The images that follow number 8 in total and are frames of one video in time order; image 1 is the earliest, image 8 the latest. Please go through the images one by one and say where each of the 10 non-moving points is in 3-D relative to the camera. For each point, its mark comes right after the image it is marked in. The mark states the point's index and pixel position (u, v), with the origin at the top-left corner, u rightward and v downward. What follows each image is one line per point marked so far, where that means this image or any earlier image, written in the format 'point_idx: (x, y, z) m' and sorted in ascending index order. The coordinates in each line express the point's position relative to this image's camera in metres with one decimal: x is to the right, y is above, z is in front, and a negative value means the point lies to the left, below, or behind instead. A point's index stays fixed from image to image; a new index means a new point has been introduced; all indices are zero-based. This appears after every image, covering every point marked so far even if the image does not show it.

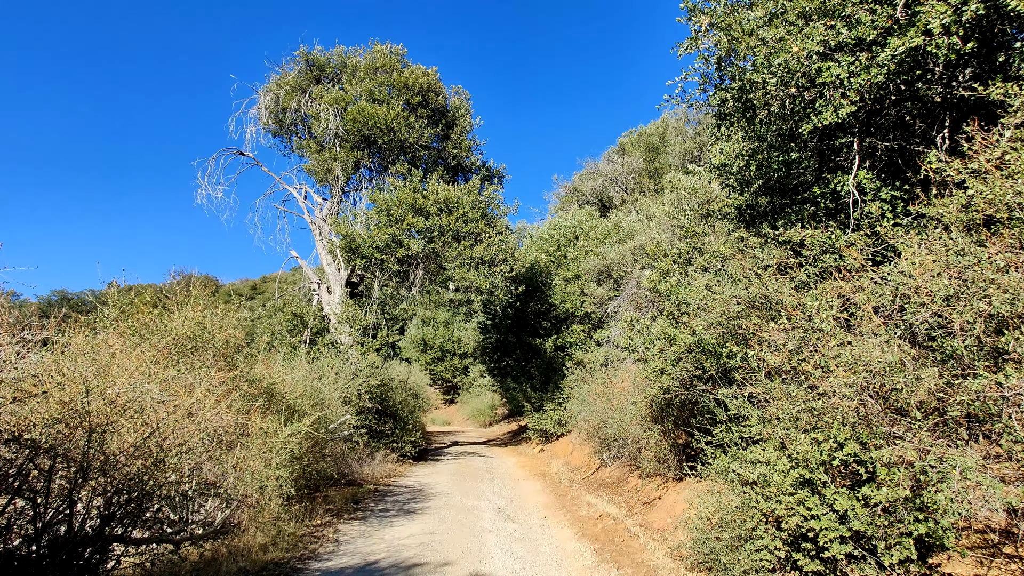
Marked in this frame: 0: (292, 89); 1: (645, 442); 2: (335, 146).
0: (-6.9, +6.2, +18.8) m
1: (+2.5, -2.8, +10.9) m
2: (-5.2, +4.2, +17.7) m
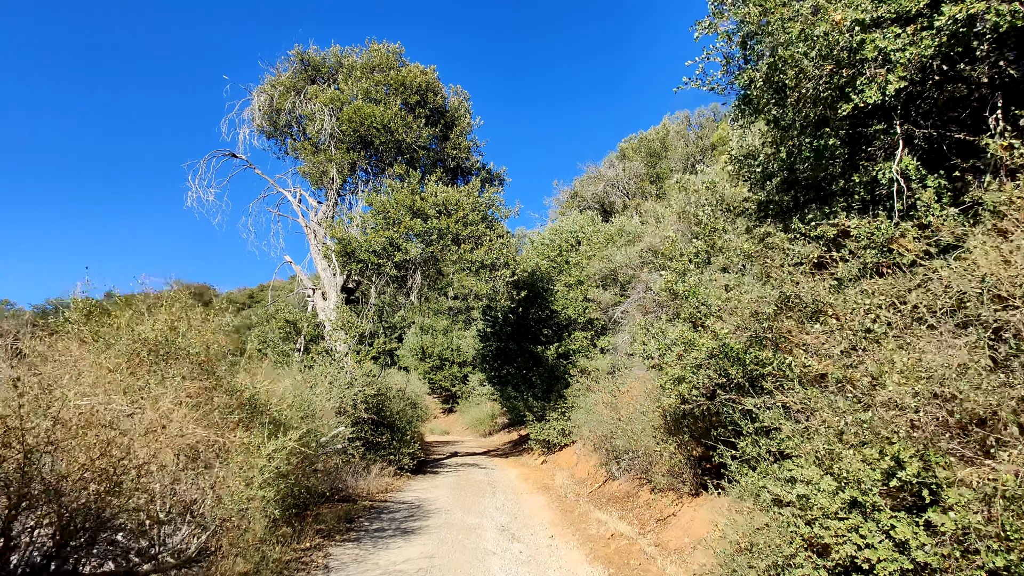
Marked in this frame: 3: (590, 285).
0: (-6.8, +6.0, +18.2) m
1: (+2.5, -2.9, +10.2) m
2: (-5.2, +4.0, +17.2) m
3: (+2.5, +0.1, +19.4) m
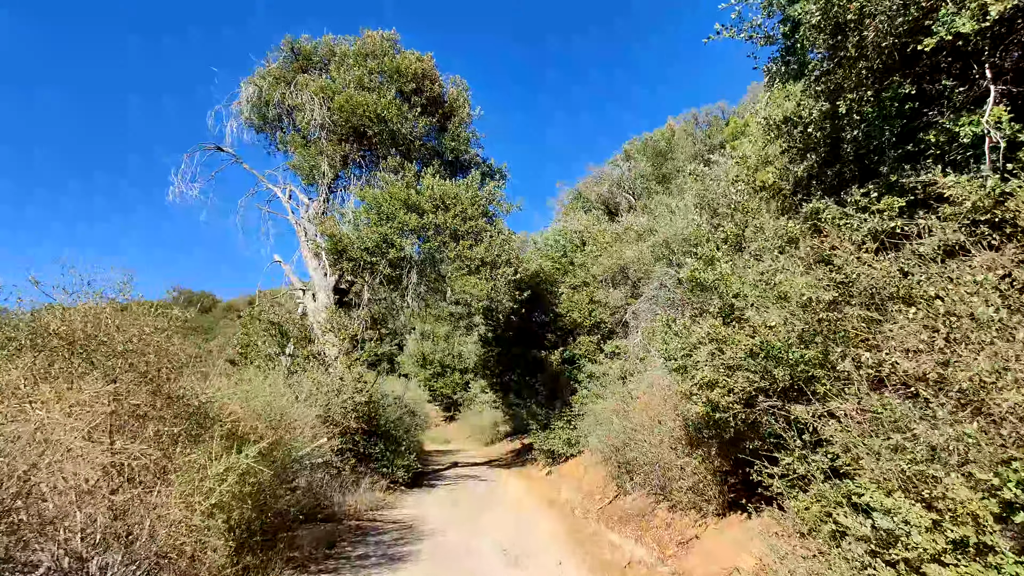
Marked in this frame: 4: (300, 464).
0: (-6.8, +6.0, +17.3) m
1: (+2.6, -2.8, +9.1) m
2: (-5.1, +4.0, +16.2) m
3: (+2.6, +0.1, +18.3) m
4: (-3.2, -2.6, +8.8) m
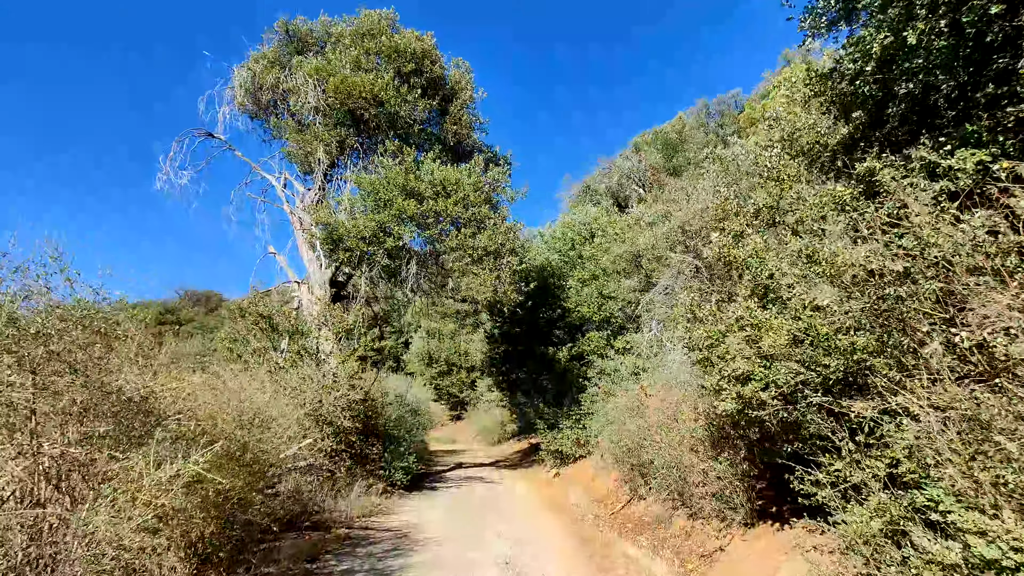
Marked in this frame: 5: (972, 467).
0: (-6.6, +6.2, +16.5) m
1: (+2.6, -2.6, +8.2) m
2: (-5.0, +4.2, +15.4) m
3: (+2.8, +0.3, +17.4) m
4: (-3.1, -2.4, +8.0) m
5: (+2.7, -1.0, +3.6) m
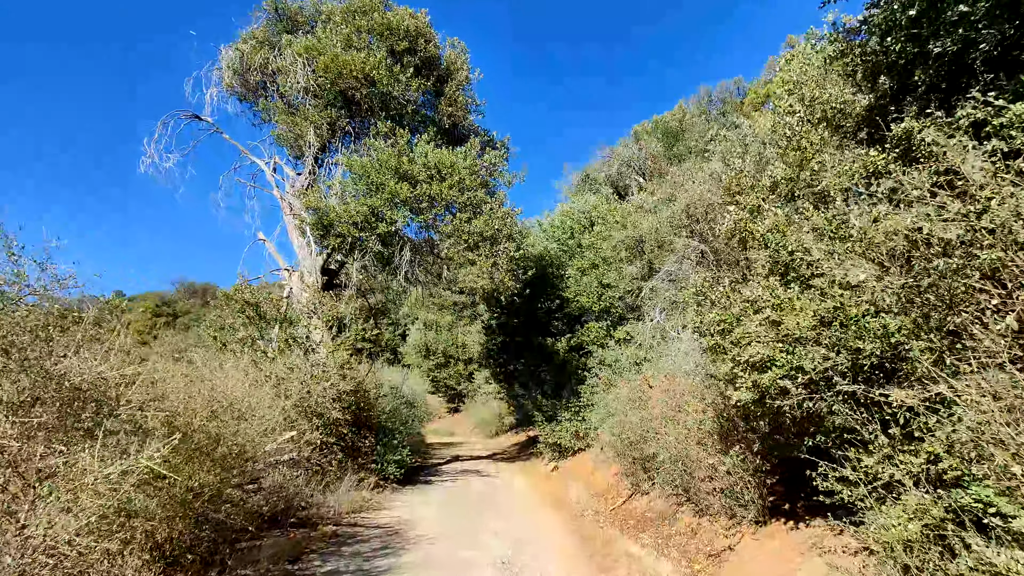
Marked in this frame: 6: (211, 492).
0: (-6.7, +6.5, +15.9) m
1: (+2.6, -2.3, +7.7) m
2: (-5.0, +4.5, +14.8) m
3: (+2.7, +0.6, +16.9) m
4: (-3.2, -2.2, +7.5) m
5: (+2.7, -0.9, +3.1) m
6: (-3.0, -2.0, +6.0) m
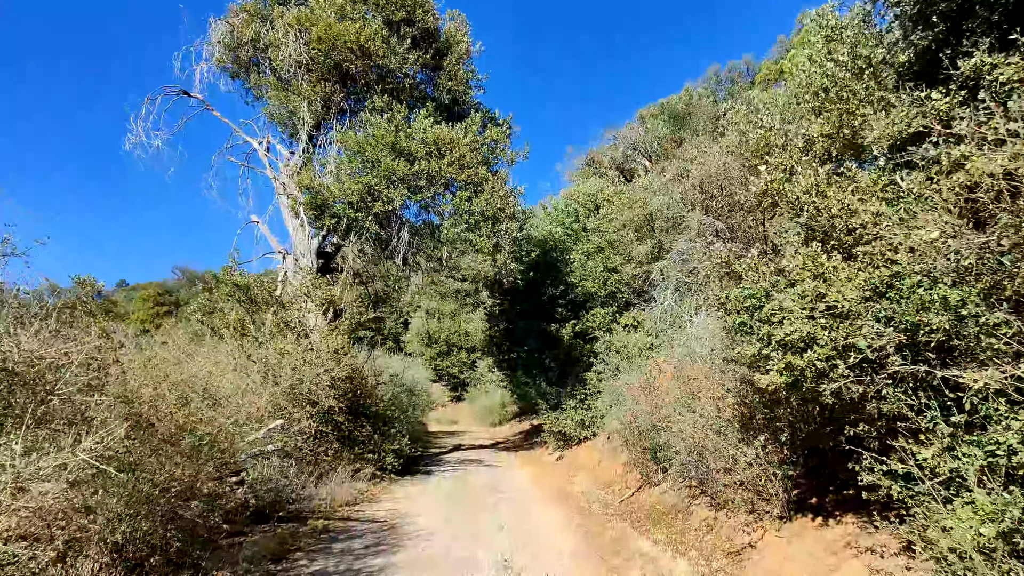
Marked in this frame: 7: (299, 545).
0: (-6.6, +6.9, +15.2) m
1: (+2.6, -2.0, +7.2) m
2: (-5.0, +4.9, +14.1) m
3: (+2.8, +1.1, +16.3) m
4: (-3.1, -1.9, +6.9) m
5: (+2.7, -0.7, +2.5) m
6: (-3.0, -1.8, +5.4) m
7: (-2.5, -3.0, +7.0) m
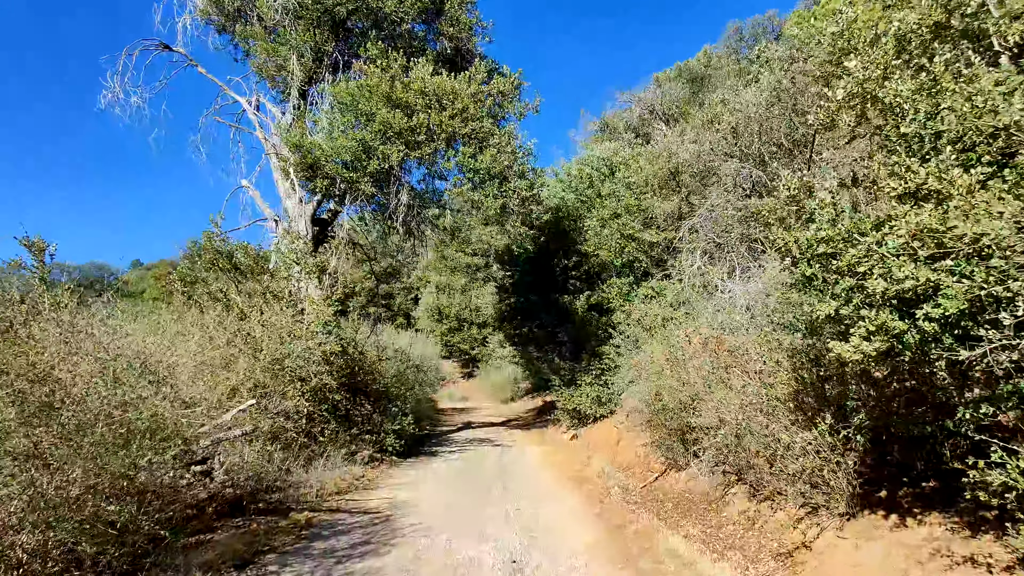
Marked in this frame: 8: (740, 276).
0: (-6.5, +7.6, +13.9) m
1: (+2.7, -1.6, +6.0) m
2: (-4.8, +5.6, +12.9) m
3: (+3.0, +1.9, +15.0) m
4: (-3.1, -1.5, +5.9) m
5: (+2.7, -0.4, +1.3) m
6: (-2.9, -1.4, +4.4) m
7: (-2.4, -2.6, +6.0) m
8: (+3.6, +0.2, +9.5) m
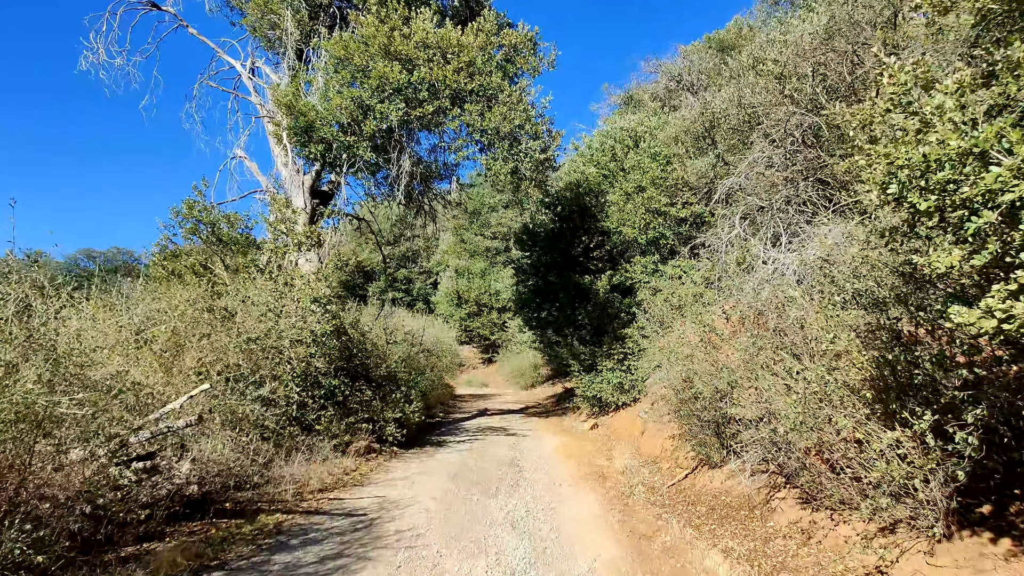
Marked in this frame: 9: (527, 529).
0: (-6.2, +8.1, +12.8) m
1: (+2.7, -1.3, +4.8) m
2: (-4.5, +6.0, +11.8) m
3: (+3.3, +2.4, +13.7) m
4: (-3.1, -1.2, +4.9) m
5: (+2.5, -0.2, 0.0) m
6: (-3.0, -1.1, +3.4) m
7: (-2.4, -2.2, +5.0) m
8: (+3.7, +0.6, +8.2) m
9: (+0.2, -2.6, +6.5) m
